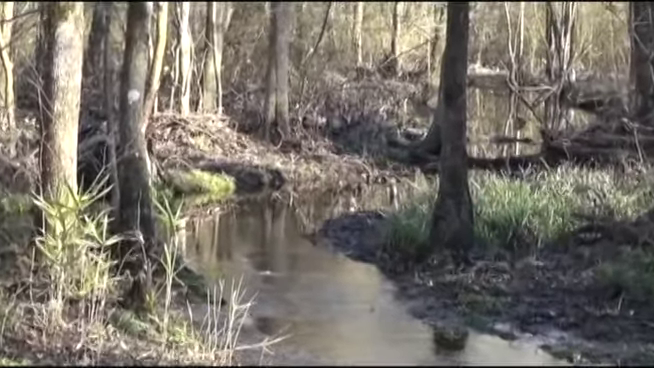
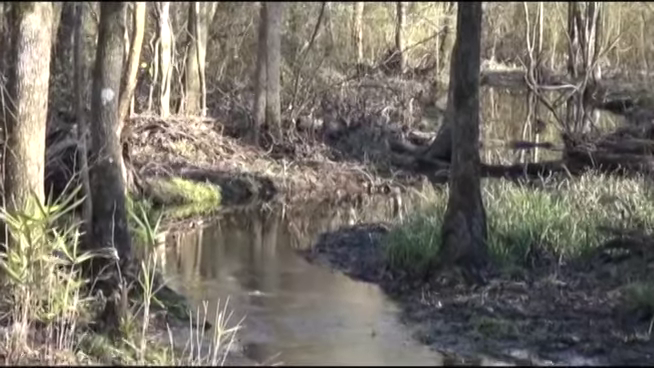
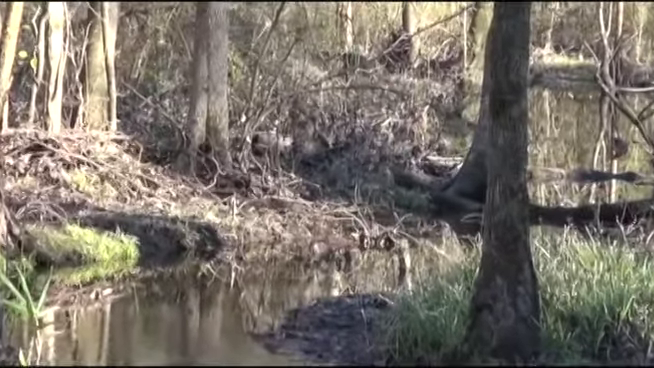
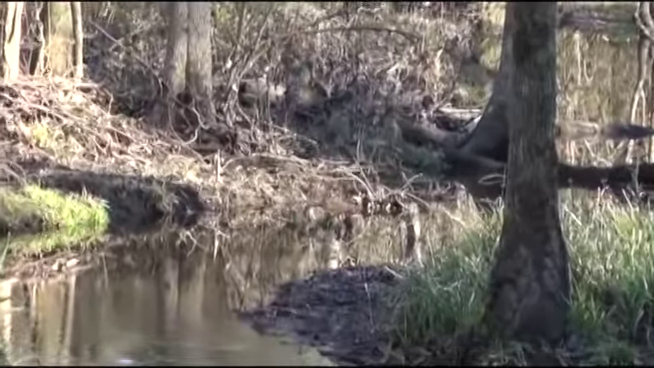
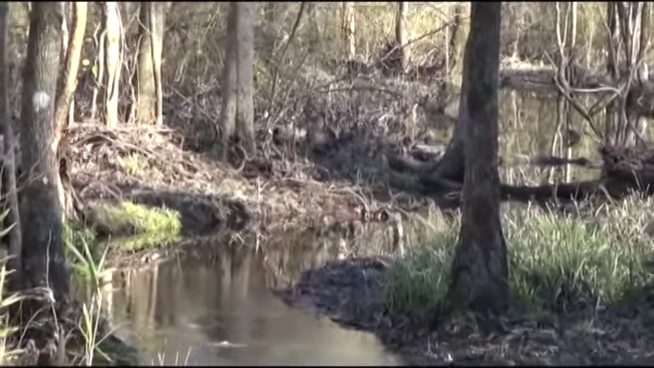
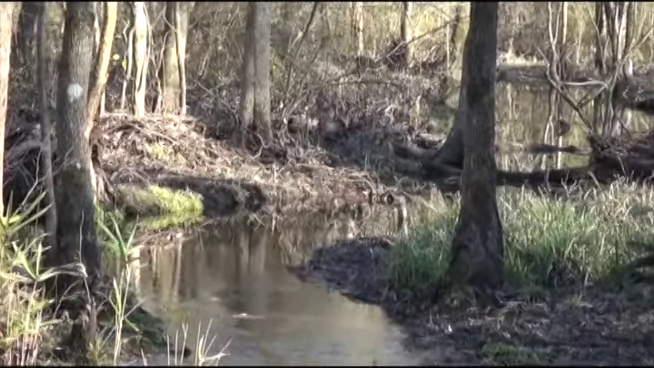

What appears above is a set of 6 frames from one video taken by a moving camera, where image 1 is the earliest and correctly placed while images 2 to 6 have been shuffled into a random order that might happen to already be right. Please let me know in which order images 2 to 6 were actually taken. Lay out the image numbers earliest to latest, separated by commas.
2, 6, 5, 3, 4
